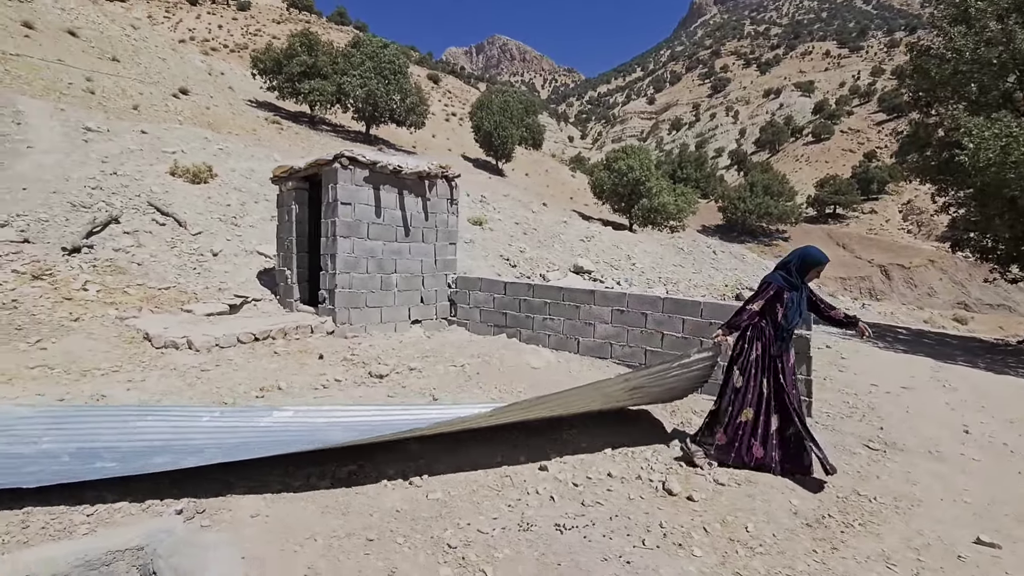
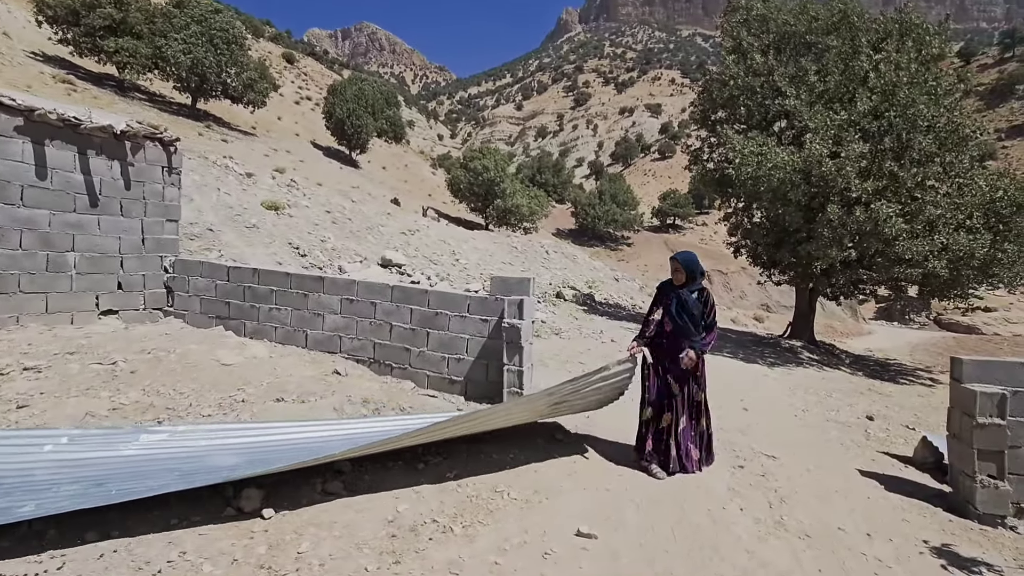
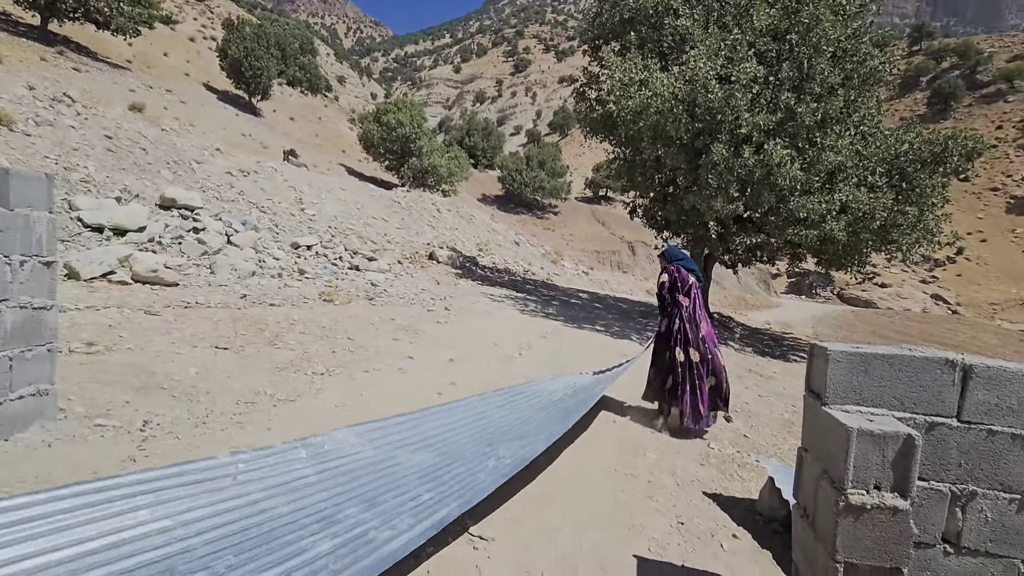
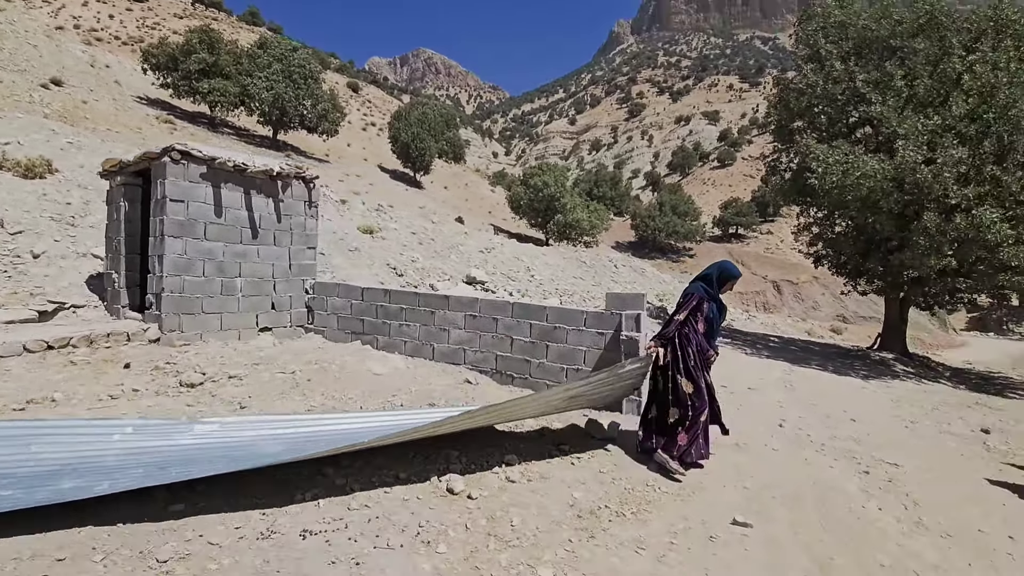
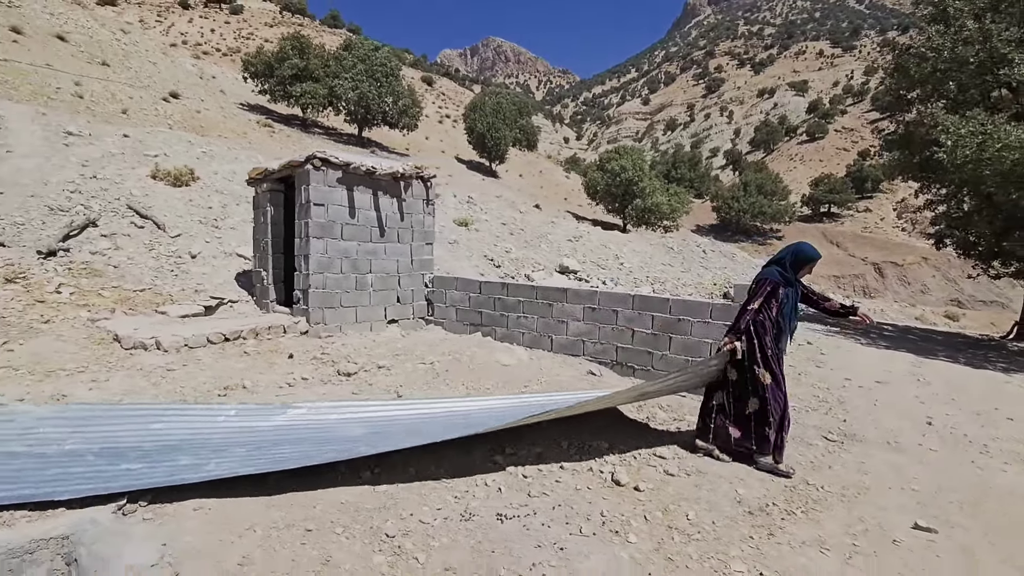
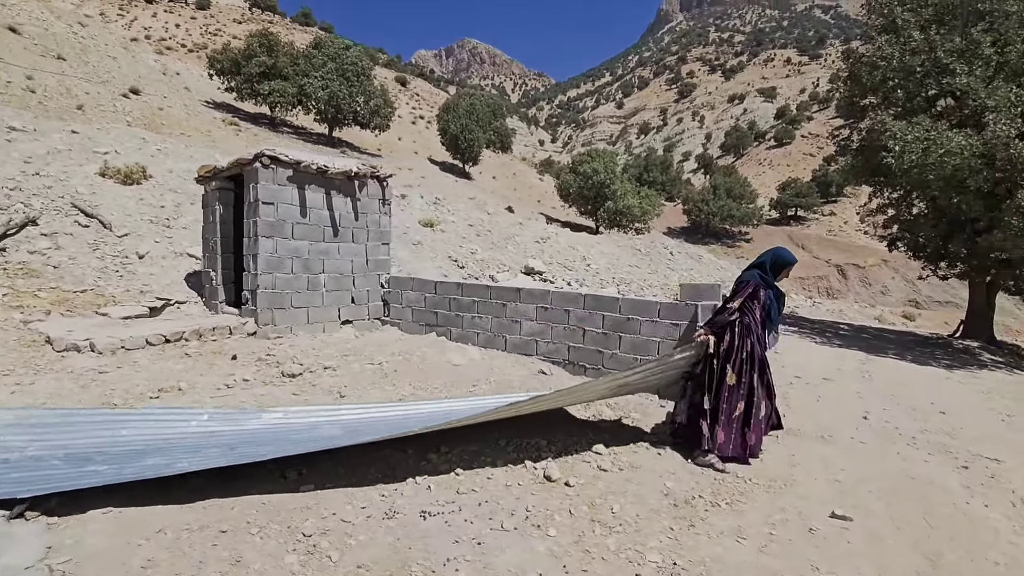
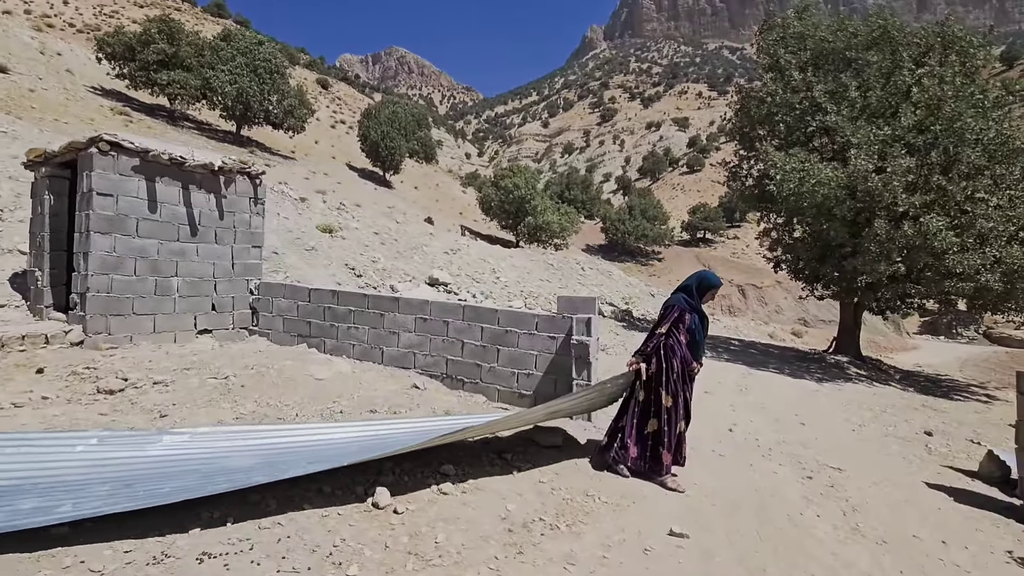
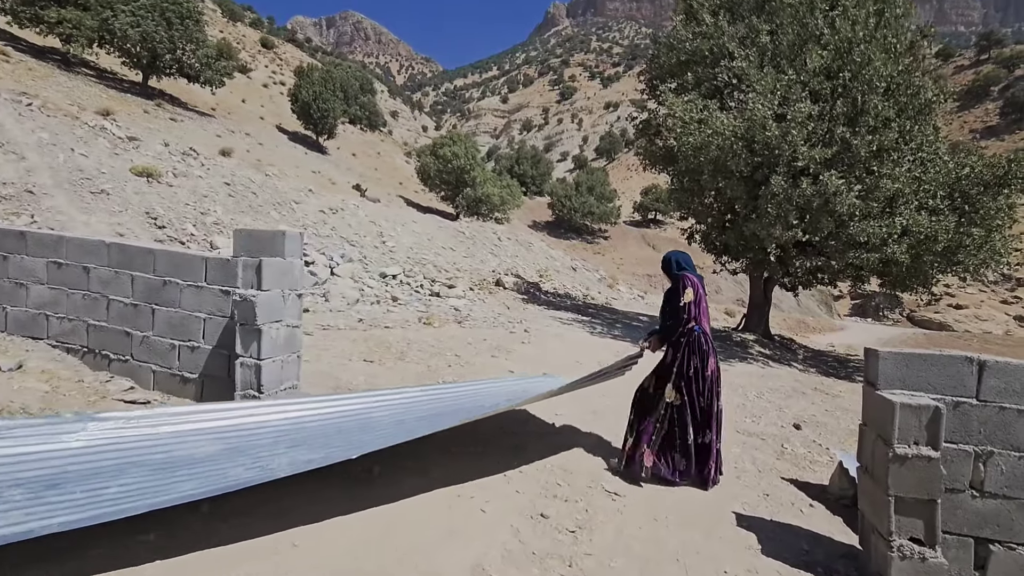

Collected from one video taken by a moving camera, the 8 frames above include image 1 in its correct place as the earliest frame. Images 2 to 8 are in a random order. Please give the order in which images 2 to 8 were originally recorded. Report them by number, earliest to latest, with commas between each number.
5, 6, 4, 7, 2, 8, 3
